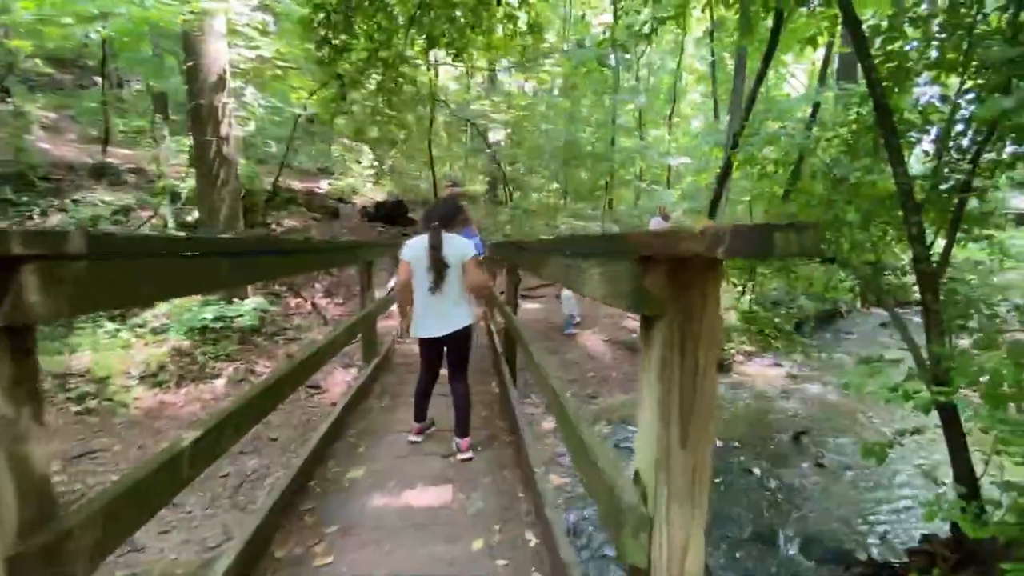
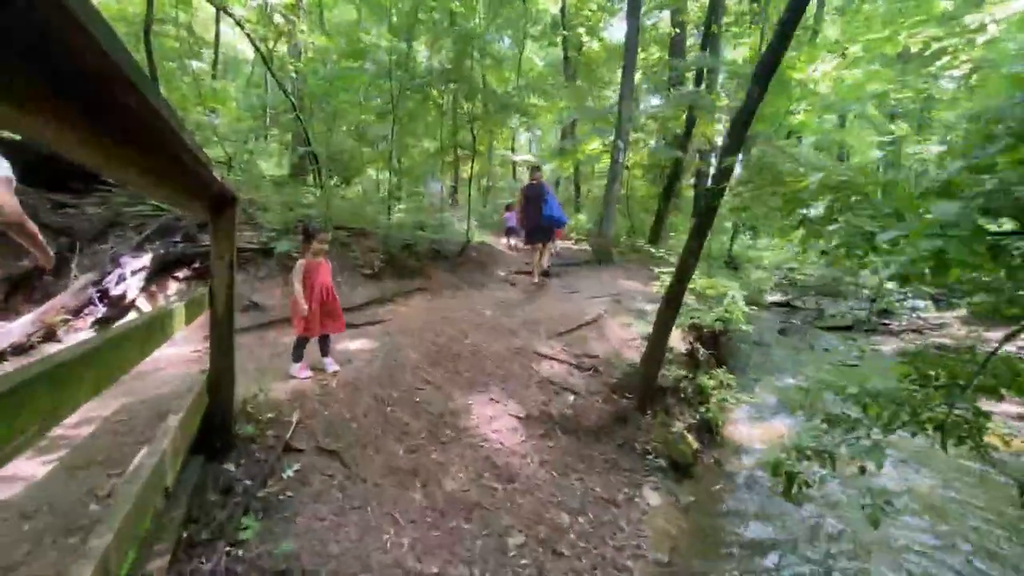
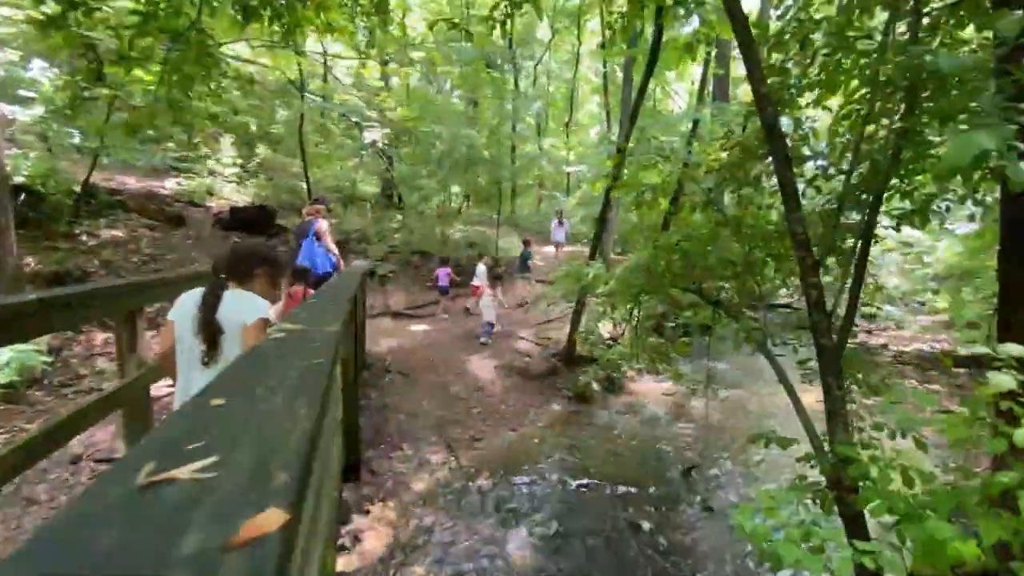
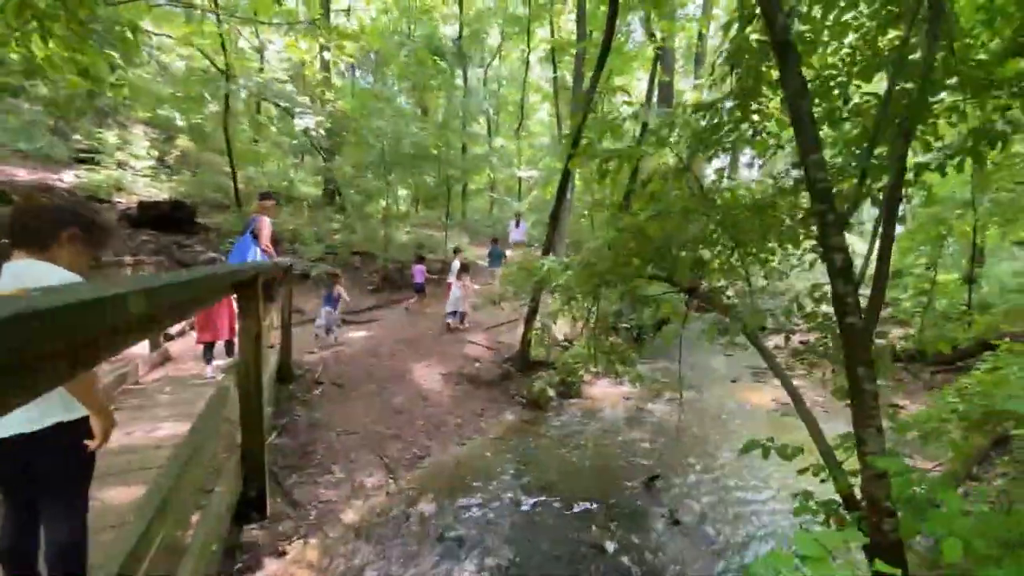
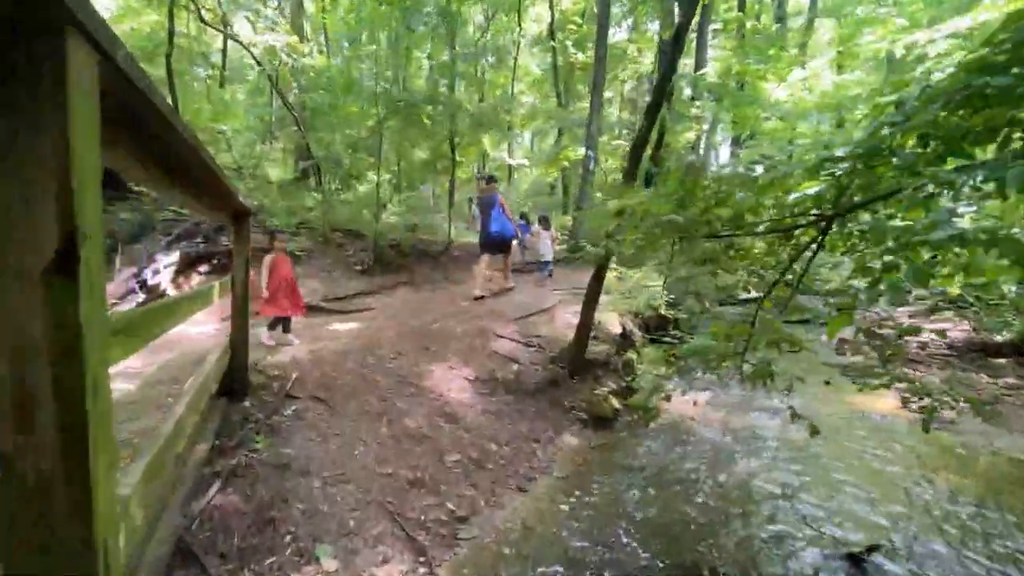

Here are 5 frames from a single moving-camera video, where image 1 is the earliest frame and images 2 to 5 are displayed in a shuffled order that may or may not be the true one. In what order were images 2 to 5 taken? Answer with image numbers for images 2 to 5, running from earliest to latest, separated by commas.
3, 4, 5, 2
